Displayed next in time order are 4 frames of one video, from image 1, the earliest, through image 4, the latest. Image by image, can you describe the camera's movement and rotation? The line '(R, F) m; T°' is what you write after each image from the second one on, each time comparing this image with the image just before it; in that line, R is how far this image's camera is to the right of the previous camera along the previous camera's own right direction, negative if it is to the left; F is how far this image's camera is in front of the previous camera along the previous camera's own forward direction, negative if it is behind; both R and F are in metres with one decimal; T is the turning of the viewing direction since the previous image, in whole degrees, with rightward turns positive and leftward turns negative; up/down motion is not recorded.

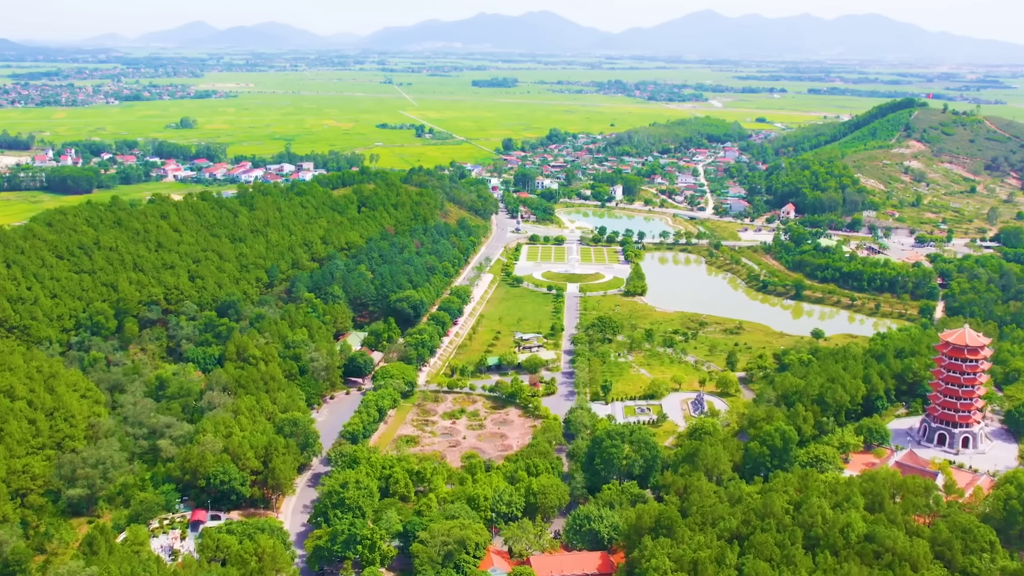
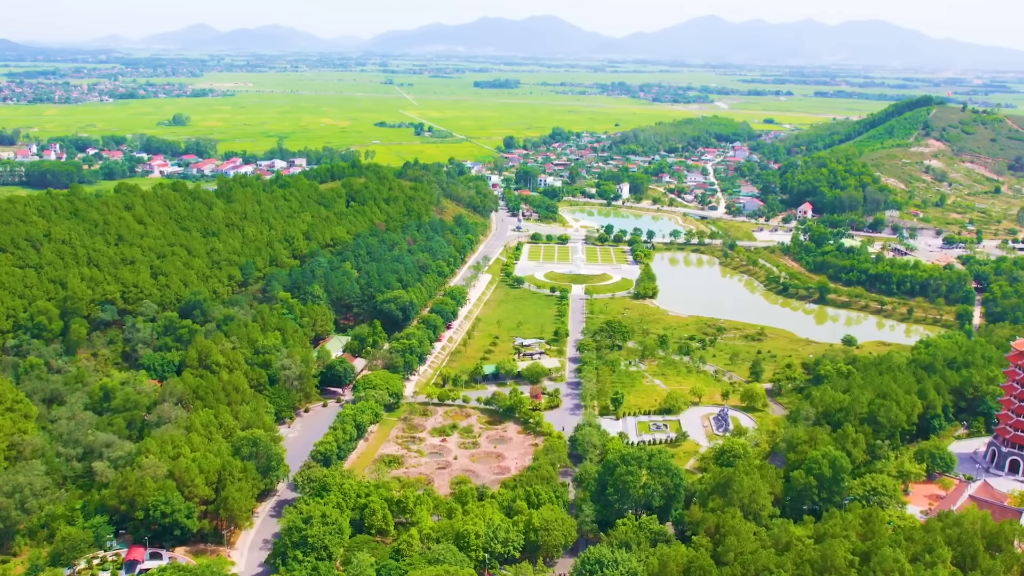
(+0.1, +4.6) m; 0°
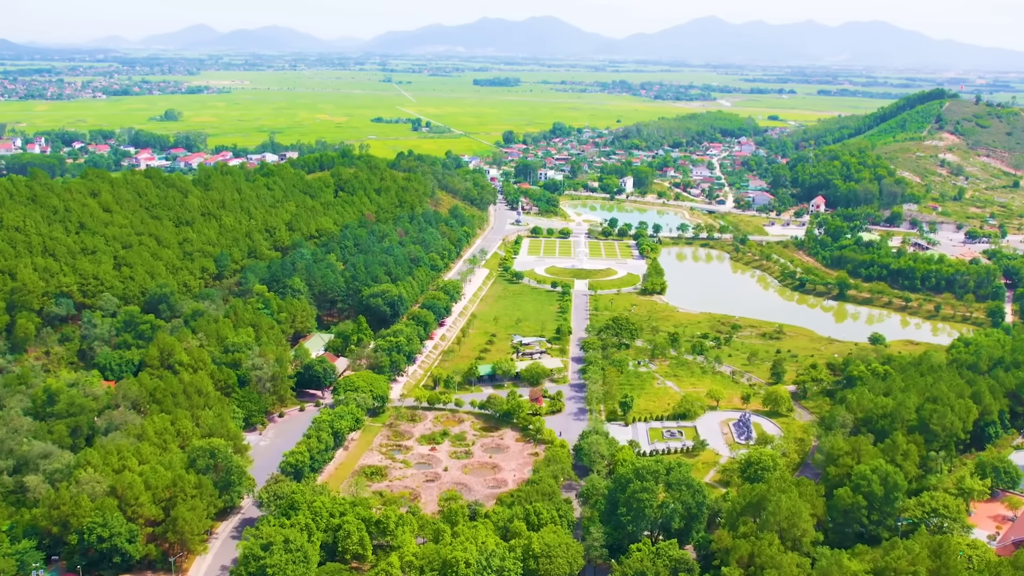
(+0.1, +3.5) m; 0°
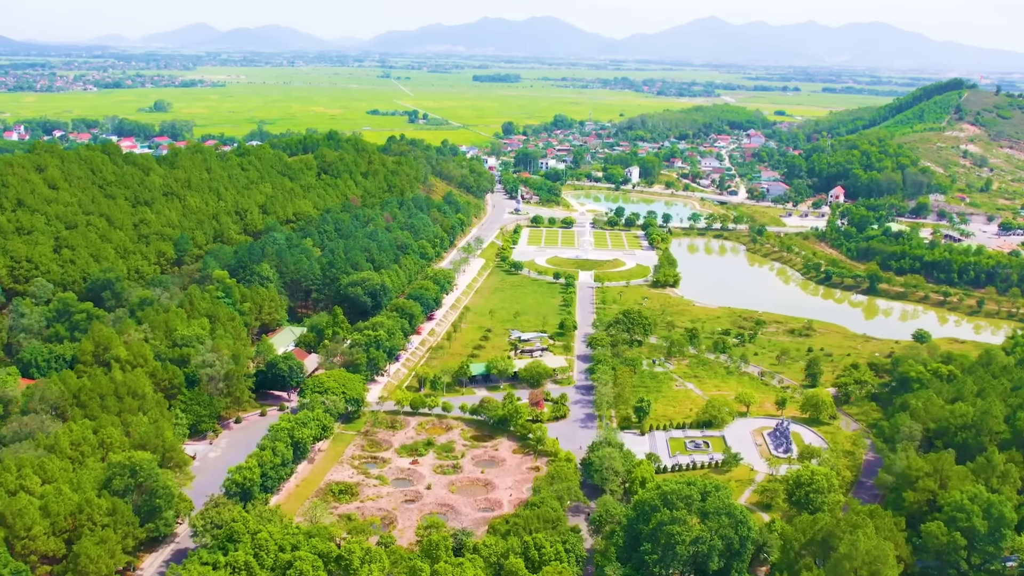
(+0.1, +4.6) m; 0°
